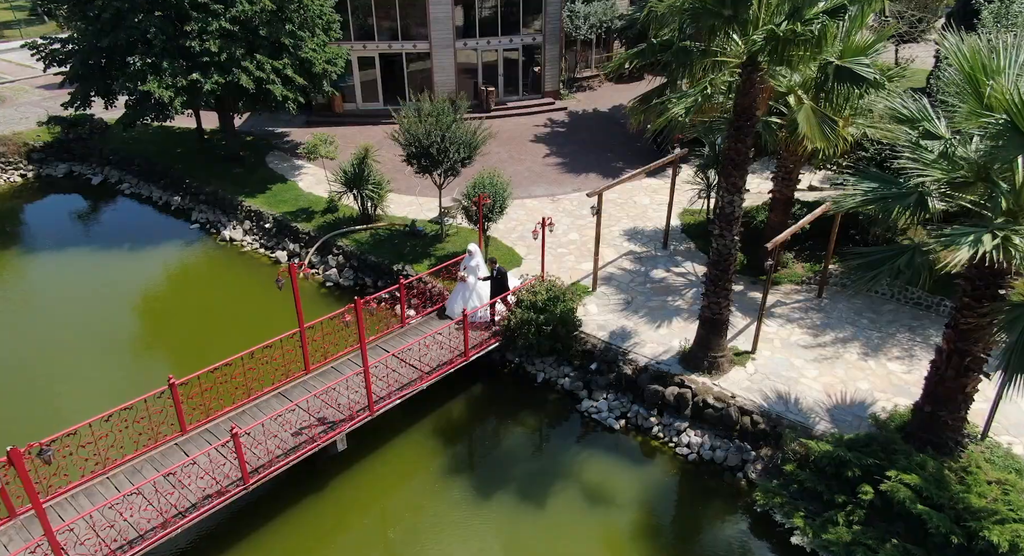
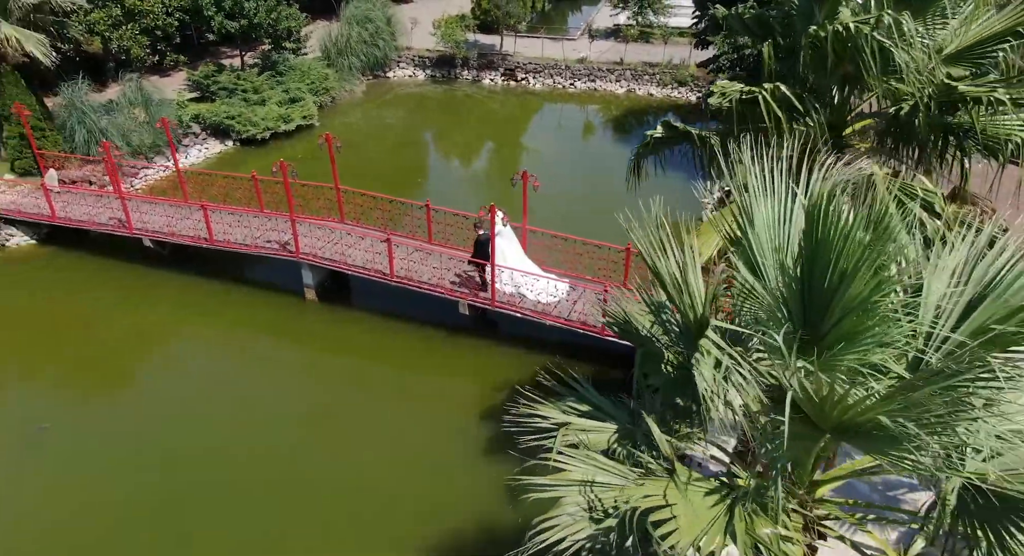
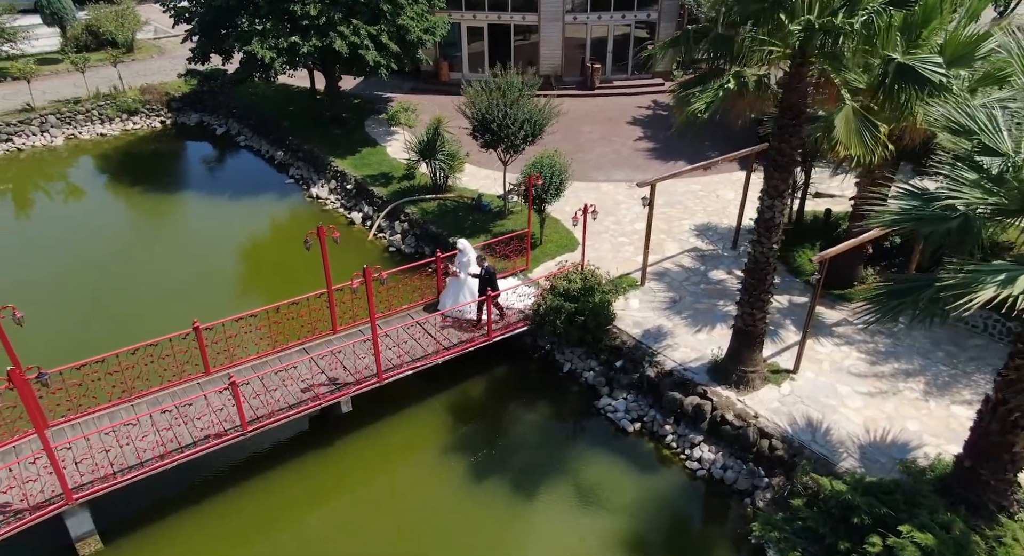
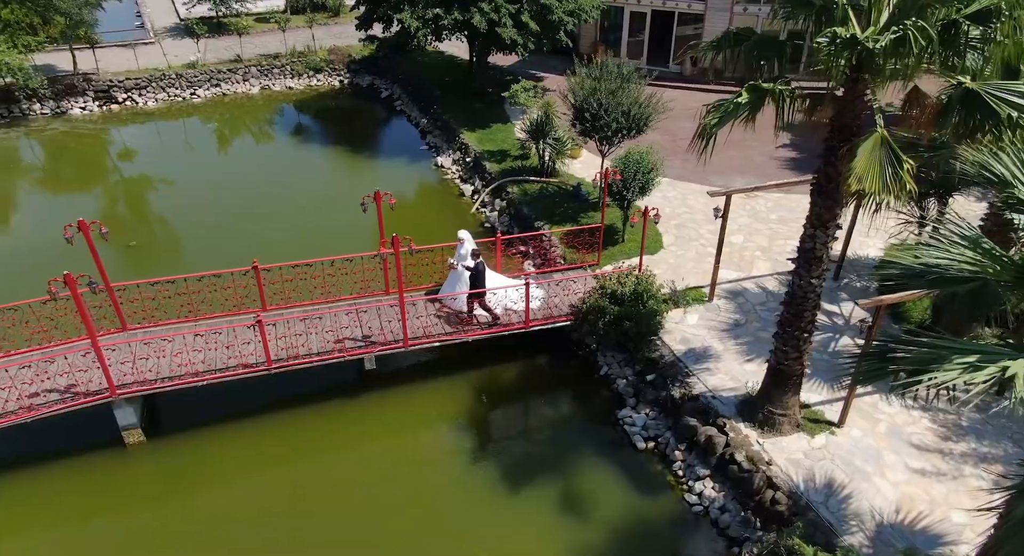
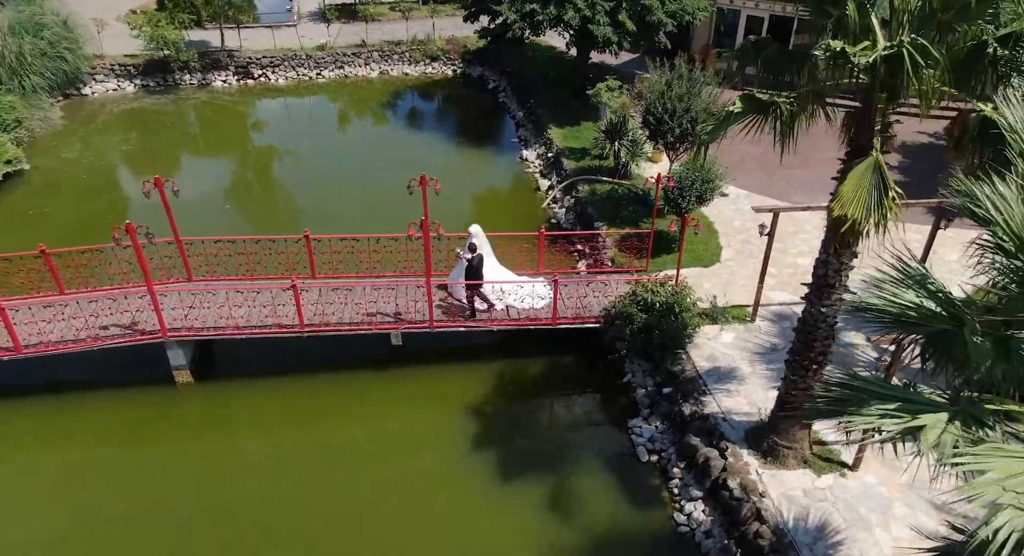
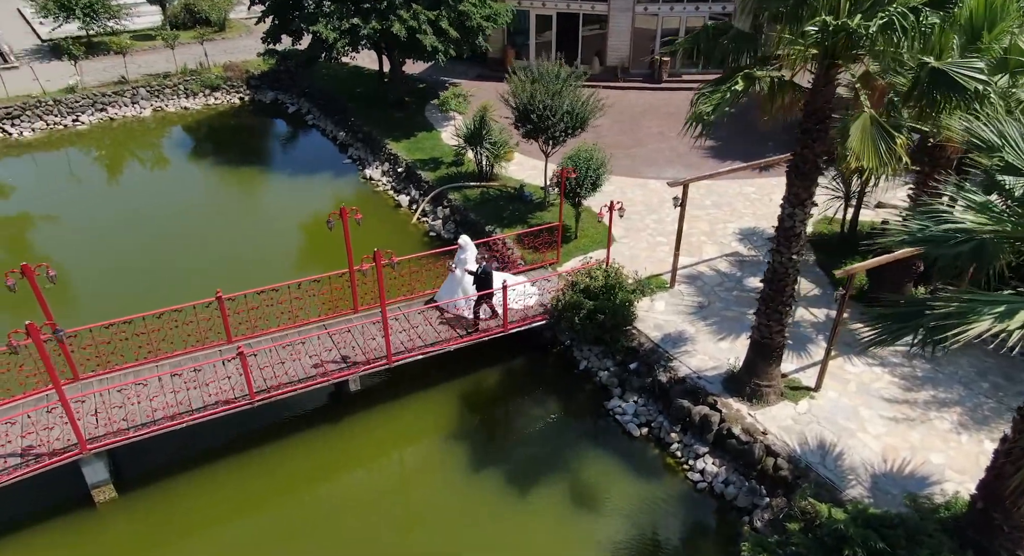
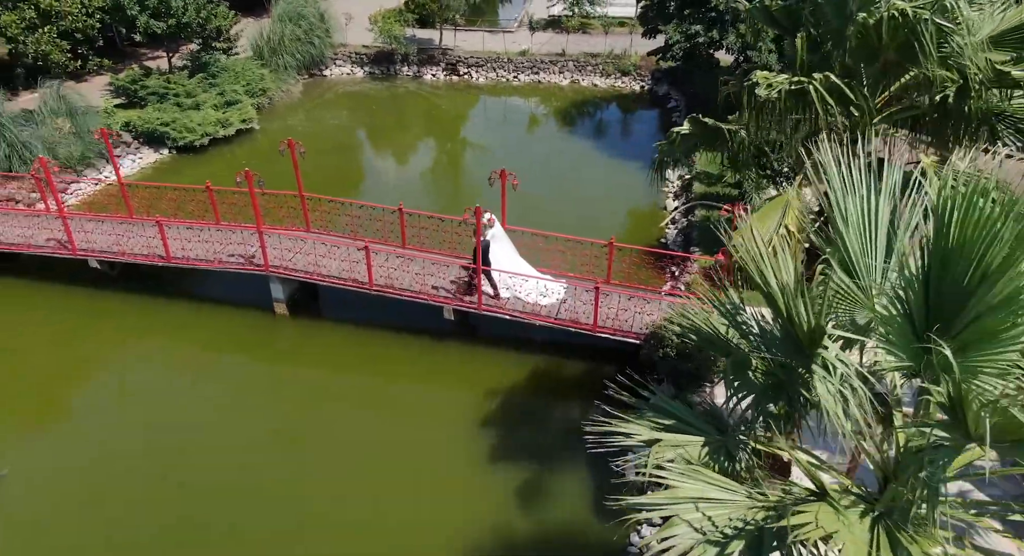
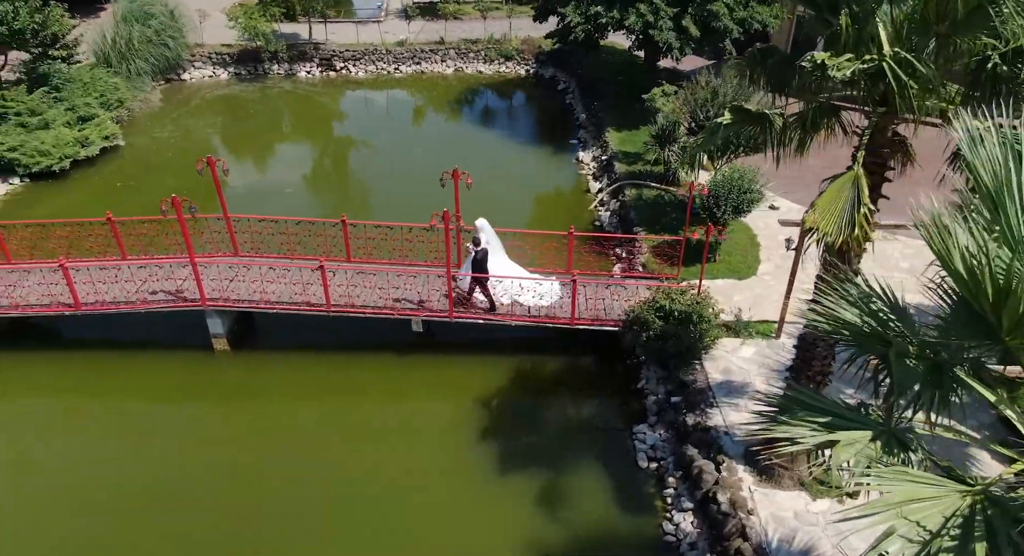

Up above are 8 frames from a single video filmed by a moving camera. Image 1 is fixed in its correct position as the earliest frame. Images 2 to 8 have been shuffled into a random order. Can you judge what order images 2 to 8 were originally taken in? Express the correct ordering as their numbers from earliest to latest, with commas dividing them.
3, 6, 4, 5, 8, 7, 2
